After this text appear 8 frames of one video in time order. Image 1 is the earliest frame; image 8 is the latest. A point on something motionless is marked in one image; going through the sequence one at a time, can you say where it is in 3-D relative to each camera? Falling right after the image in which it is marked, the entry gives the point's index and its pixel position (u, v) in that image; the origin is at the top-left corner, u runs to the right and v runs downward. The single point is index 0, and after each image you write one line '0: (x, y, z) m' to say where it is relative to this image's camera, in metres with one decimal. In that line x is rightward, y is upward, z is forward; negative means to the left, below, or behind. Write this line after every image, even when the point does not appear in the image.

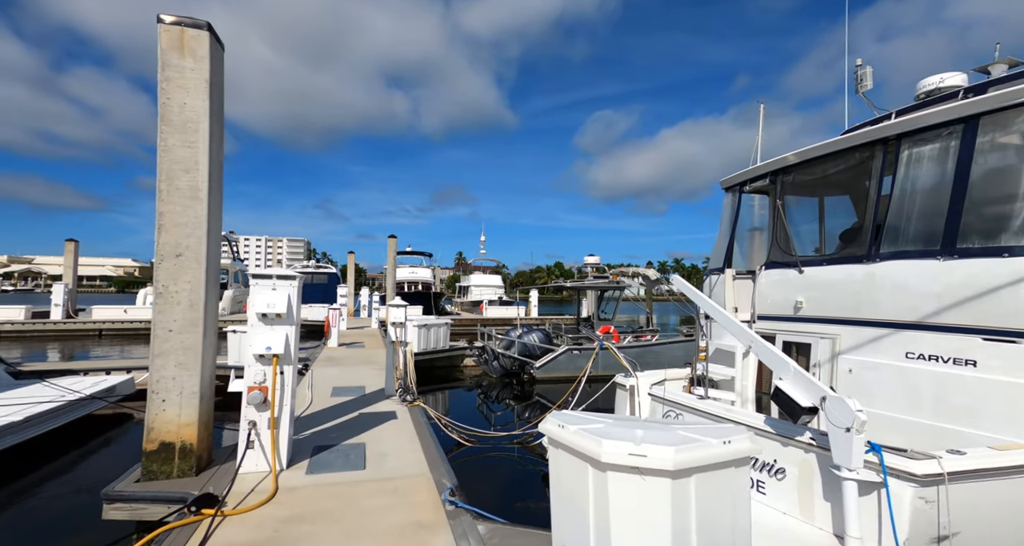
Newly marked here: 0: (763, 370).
0: (+2.4, -0.9, +4.7) m
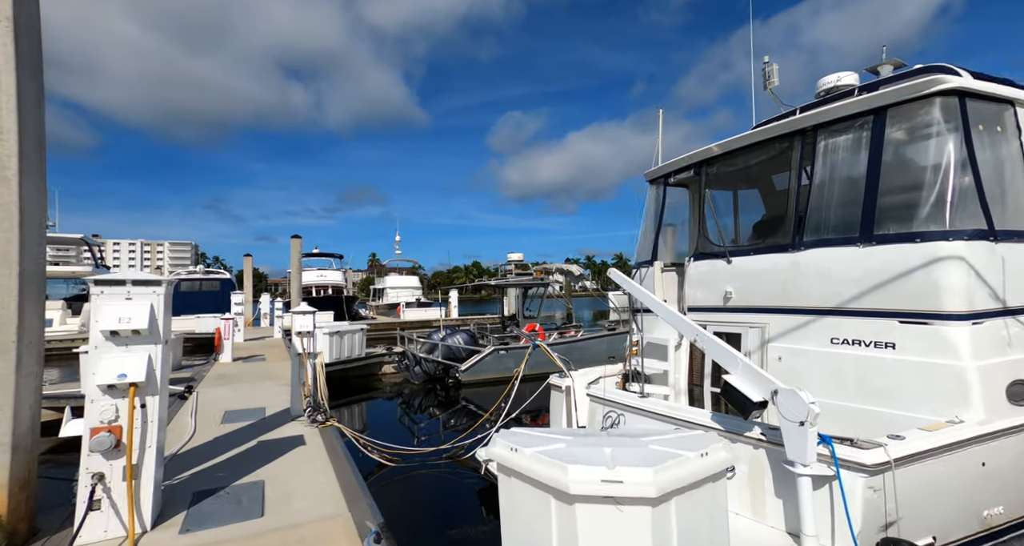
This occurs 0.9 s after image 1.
0: (+1.7, -0.8, +4.7) m
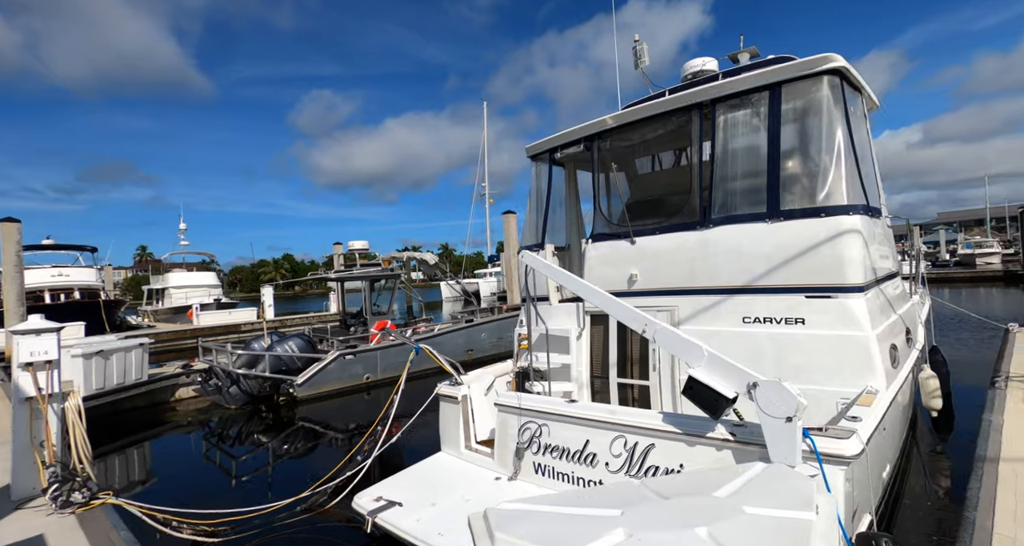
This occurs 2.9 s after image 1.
0: (+0.7, -0.6, +4.3) m
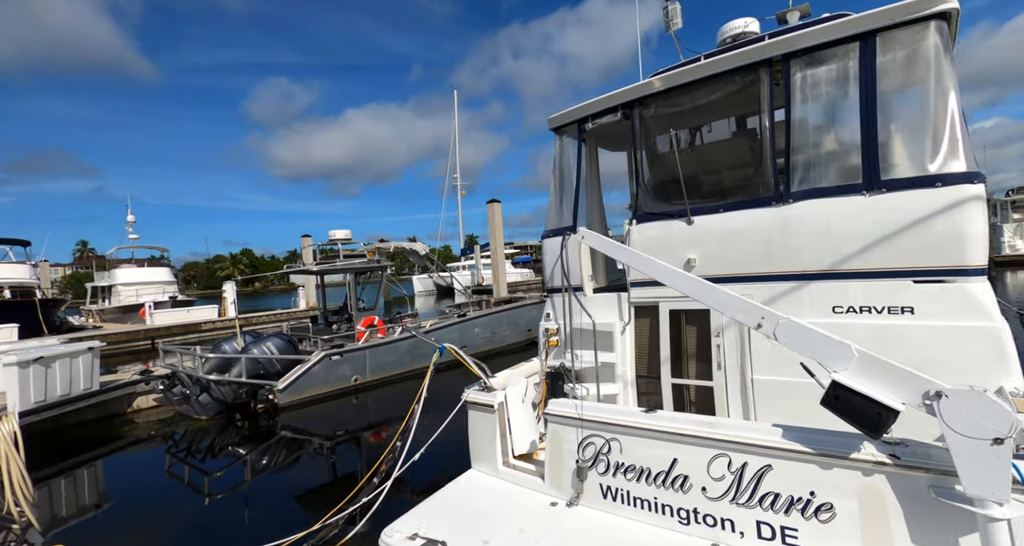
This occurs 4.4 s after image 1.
0: (+1.0, -0.5, +3.7) m
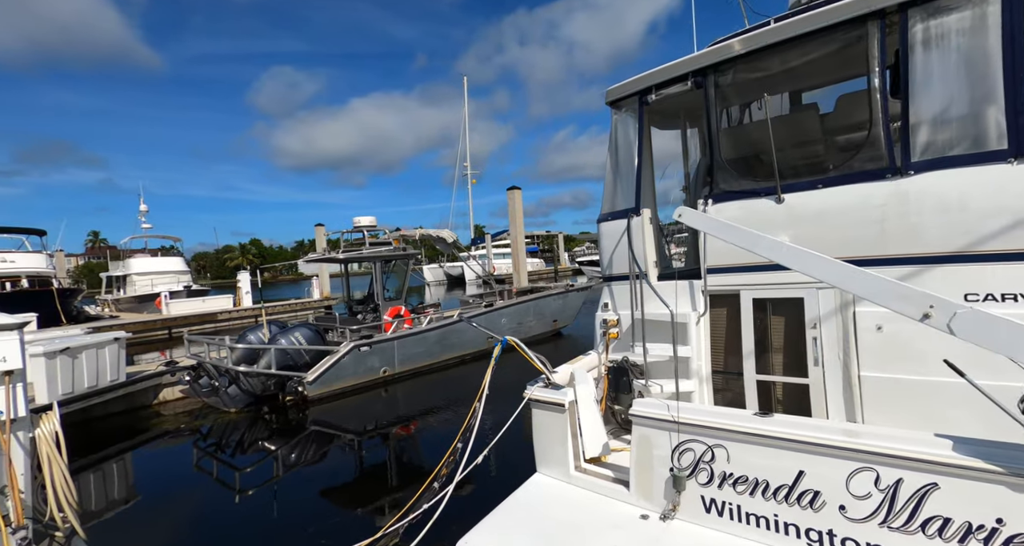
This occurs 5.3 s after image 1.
0: (+1.4, -0.4, +3.4) m
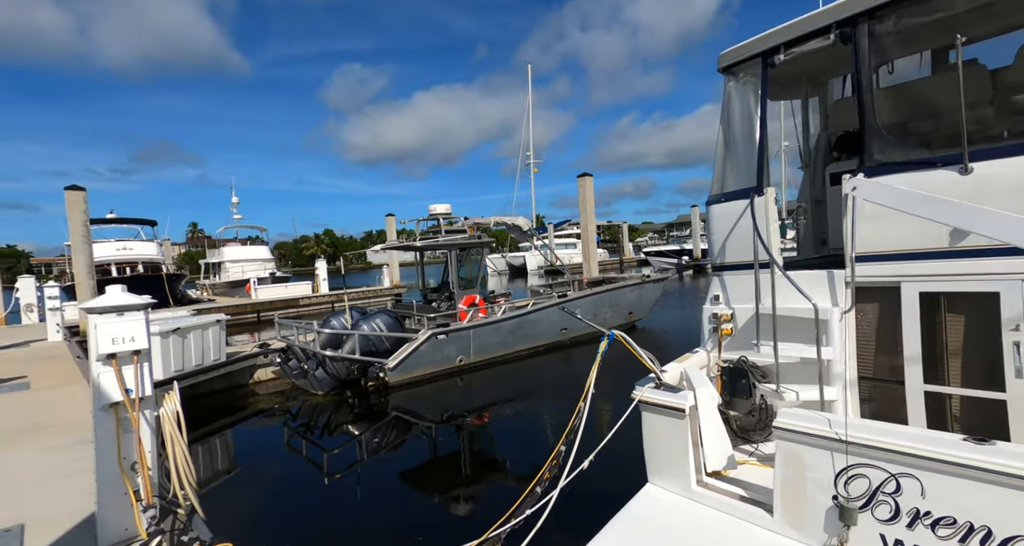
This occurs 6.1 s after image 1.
0: (+2.0, -0.4, +2.9) m
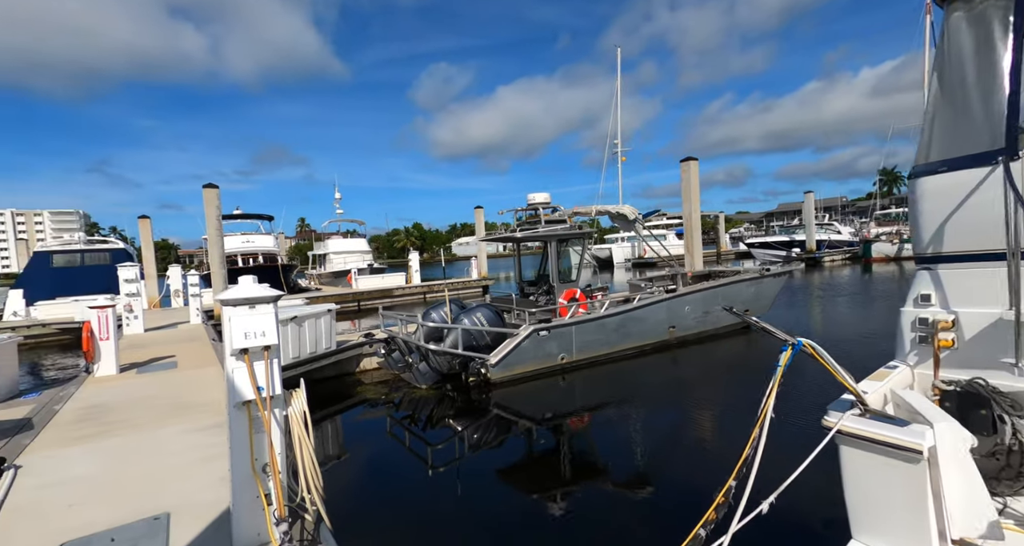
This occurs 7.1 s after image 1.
0: (+2.7, -0.3, +1.9) m
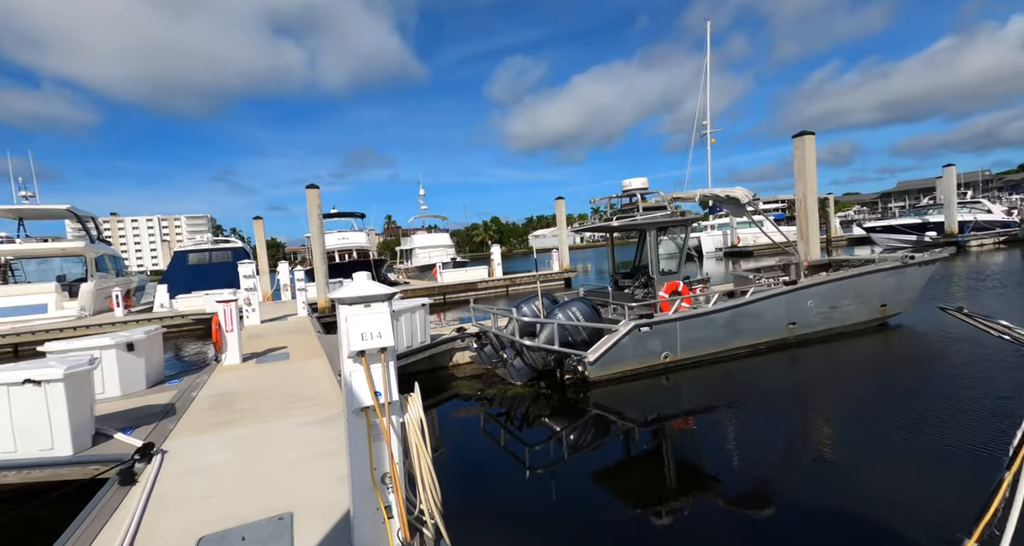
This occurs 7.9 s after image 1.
0: (+3.2, -0.3, +1.0) m
